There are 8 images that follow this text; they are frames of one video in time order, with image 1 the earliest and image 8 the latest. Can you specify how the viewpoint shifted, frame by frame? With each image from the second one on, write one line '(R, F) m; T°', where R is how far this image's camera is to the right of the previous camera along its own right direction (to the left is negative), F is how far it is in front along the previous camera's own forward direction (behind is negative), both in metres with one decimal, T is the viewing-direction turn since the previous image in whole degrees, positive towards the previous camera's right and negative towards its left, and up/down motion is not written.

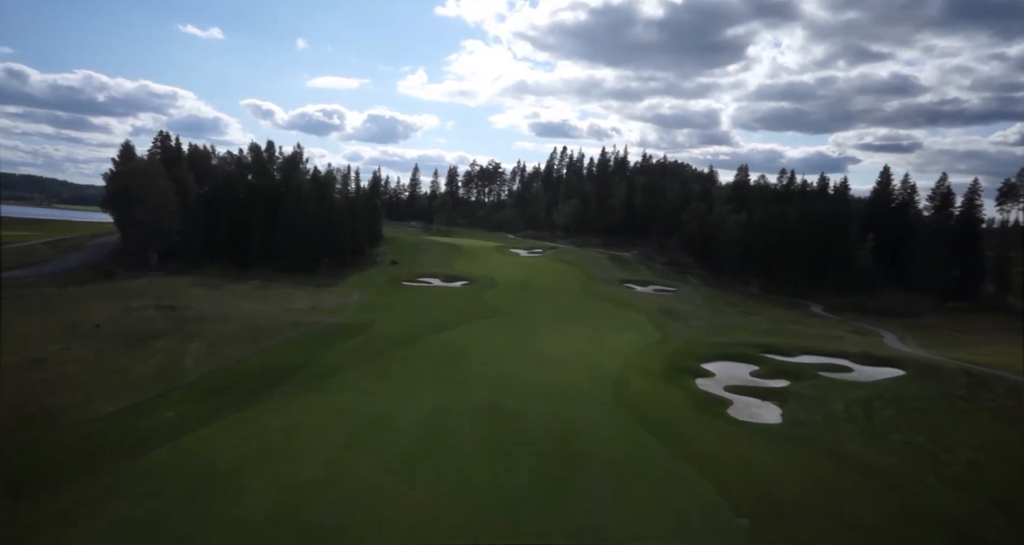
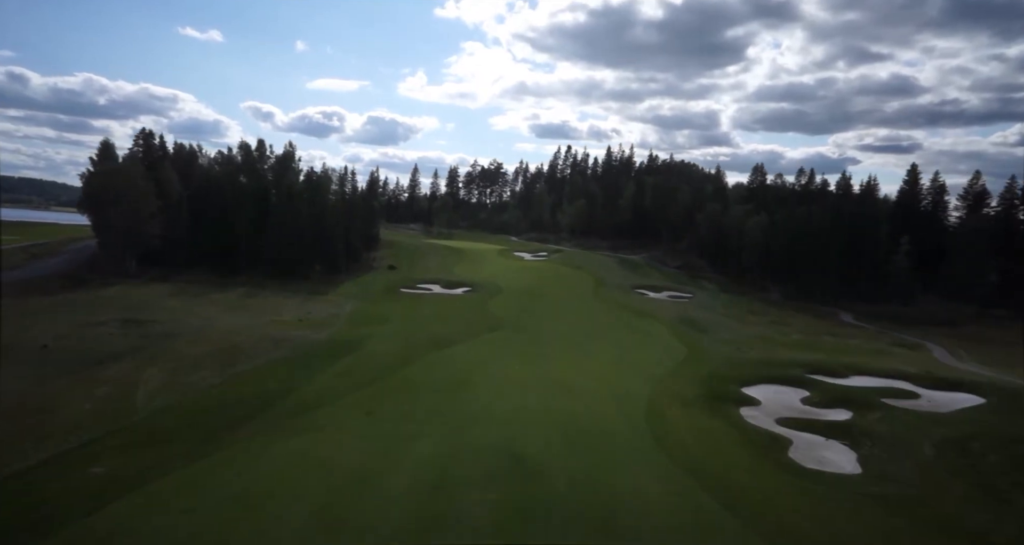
(-0.4, +3.1) m; 0°
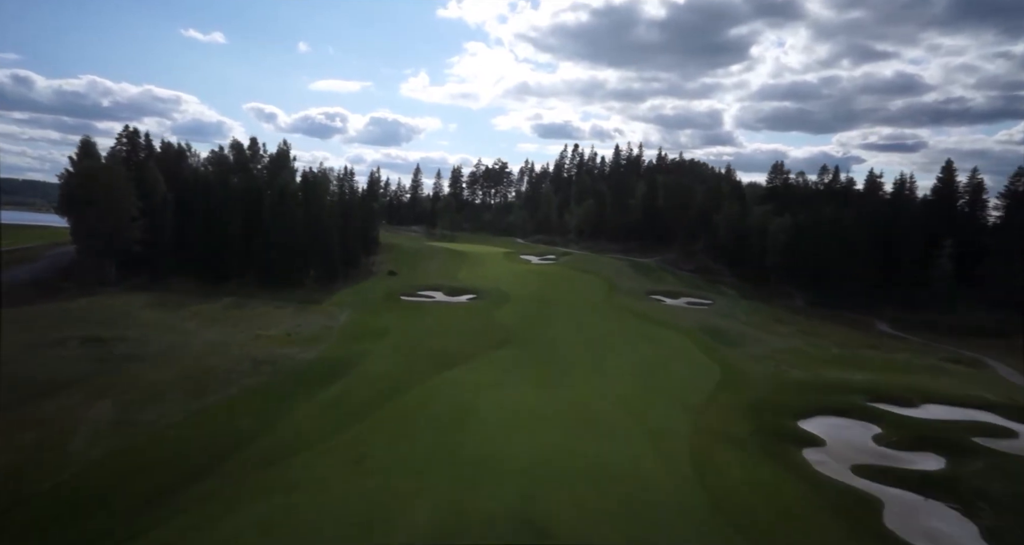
(-0.4, +3.1) m; 0°
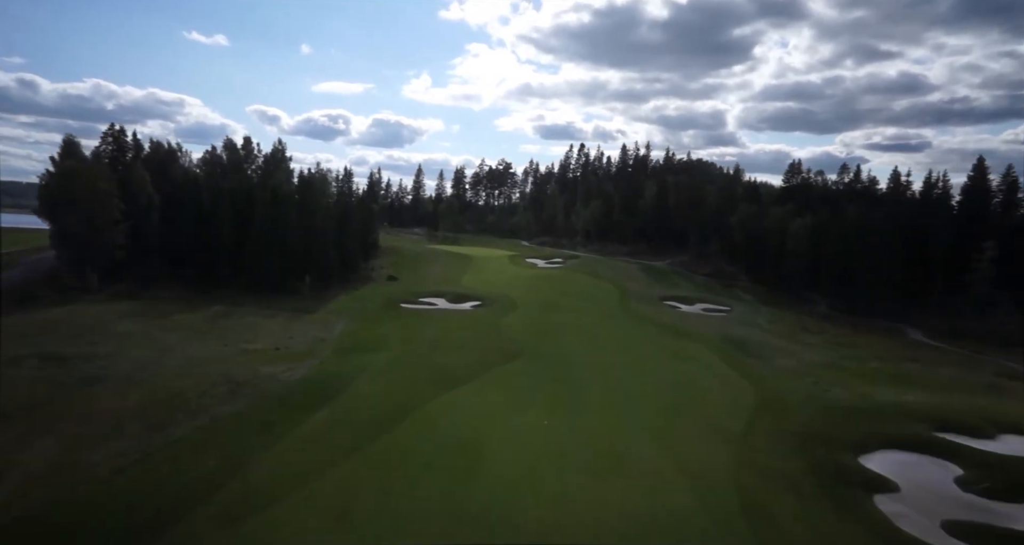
(-0.3, +2.5) m; 0°
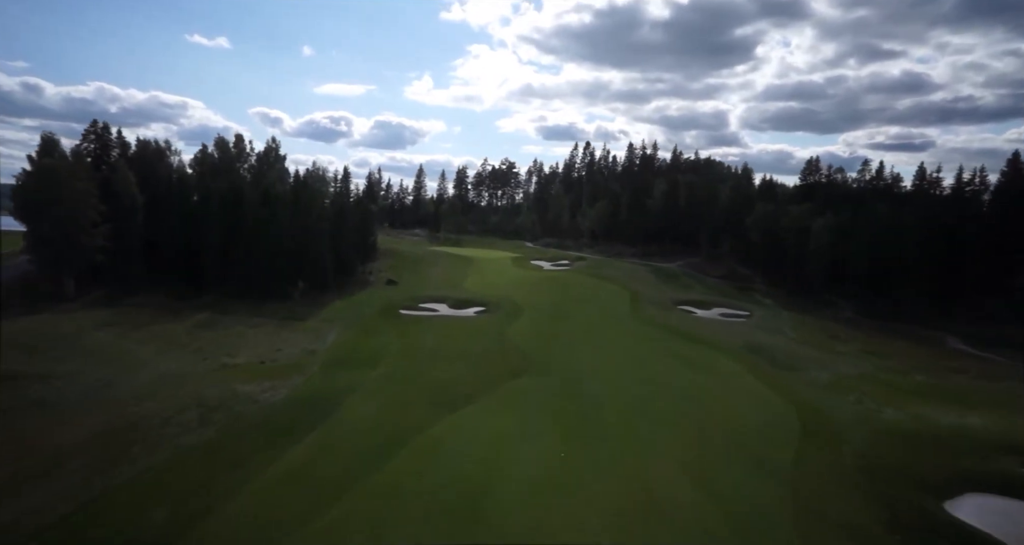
(-0.2, +2.5) m; 0°
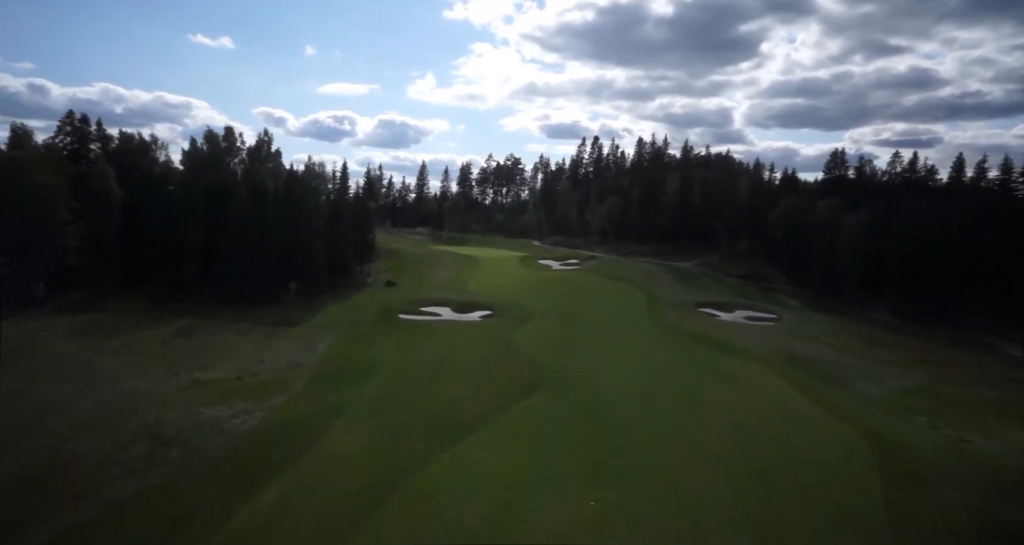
(-0.3, +3.0) m; 0°
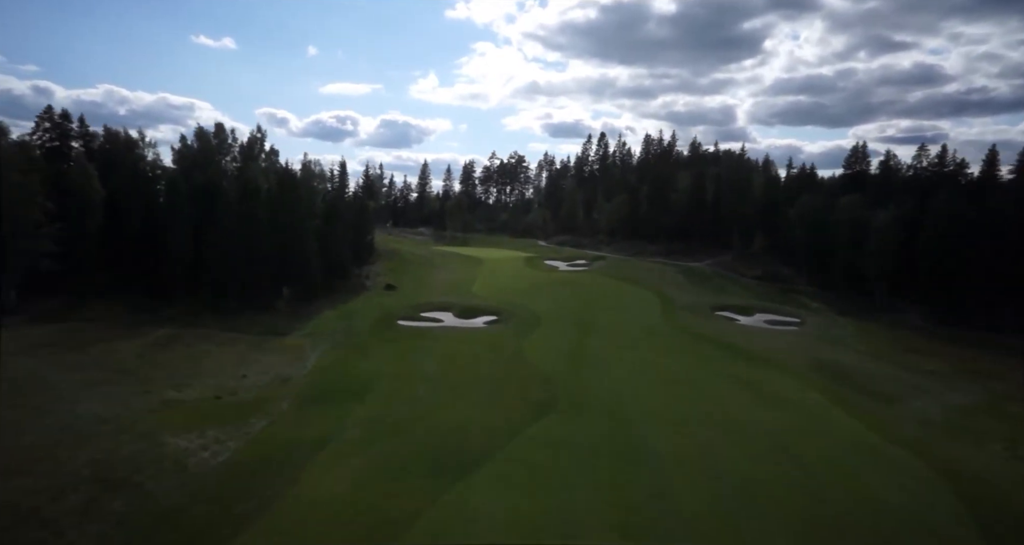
(-0.2, +2.3) m; 0°
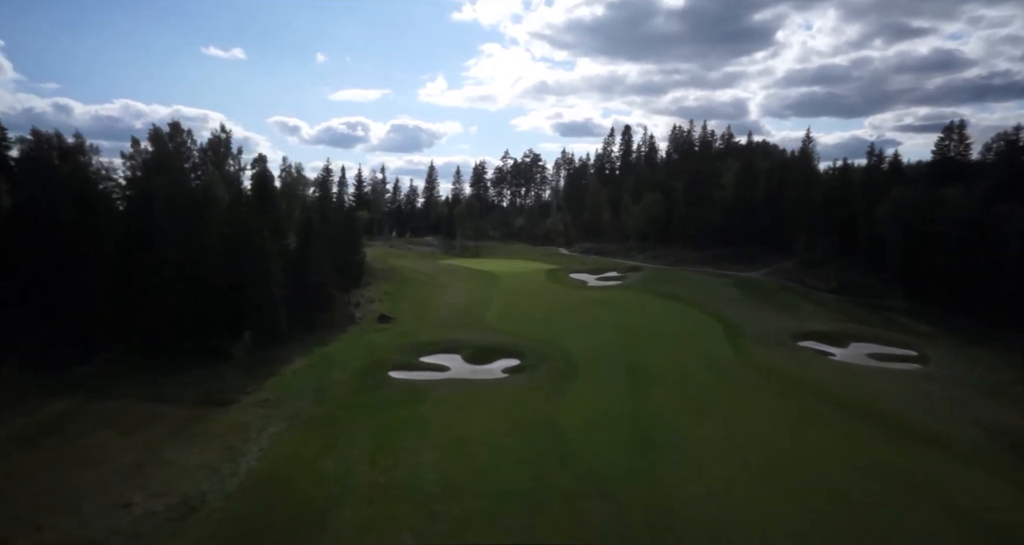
(-0.5, +8.3) m; -1°
